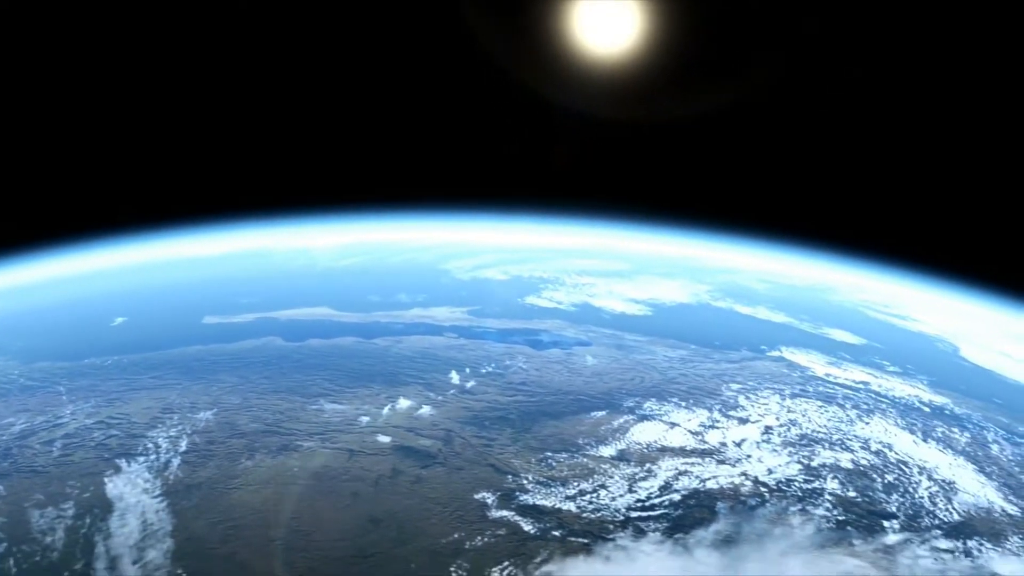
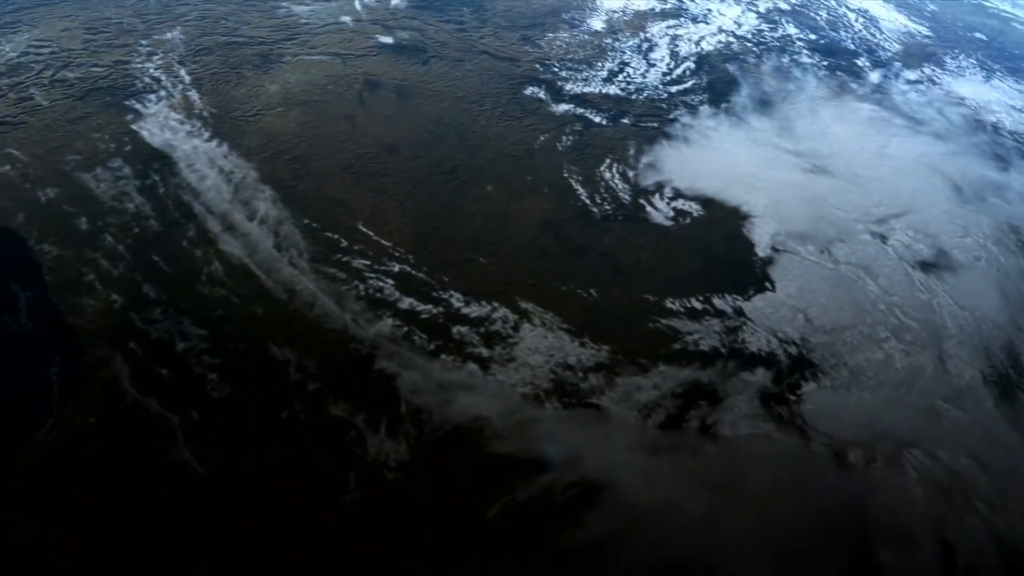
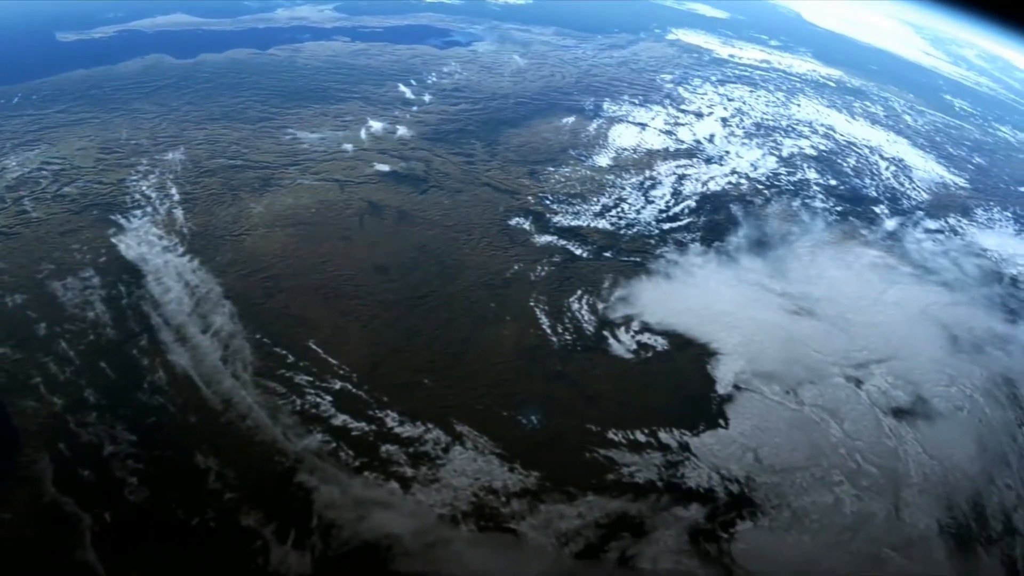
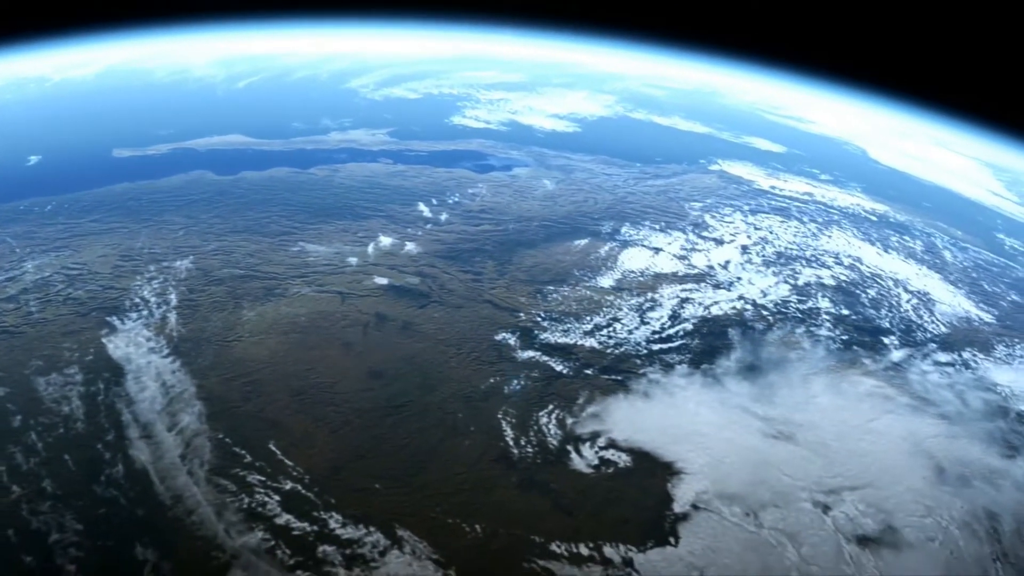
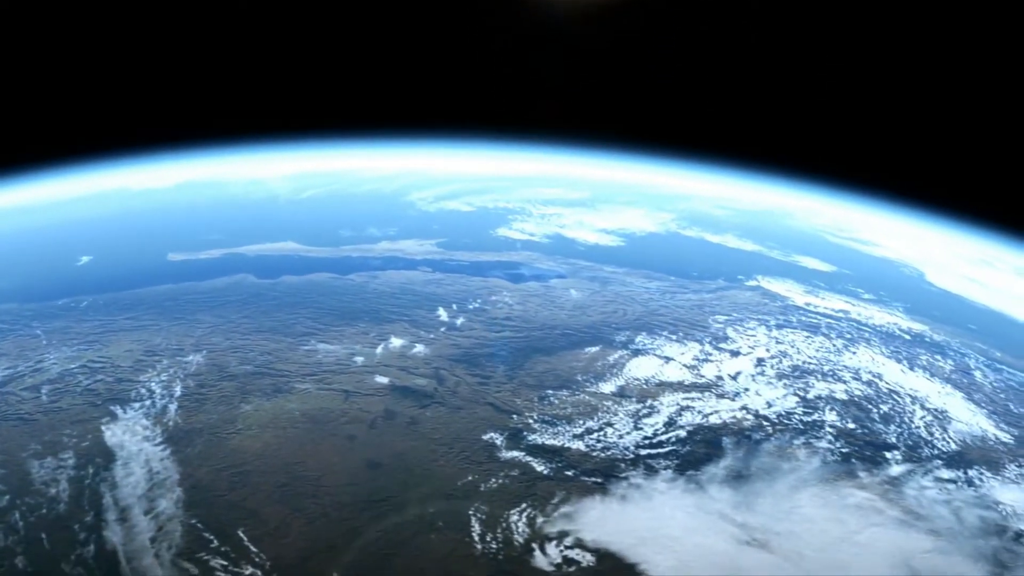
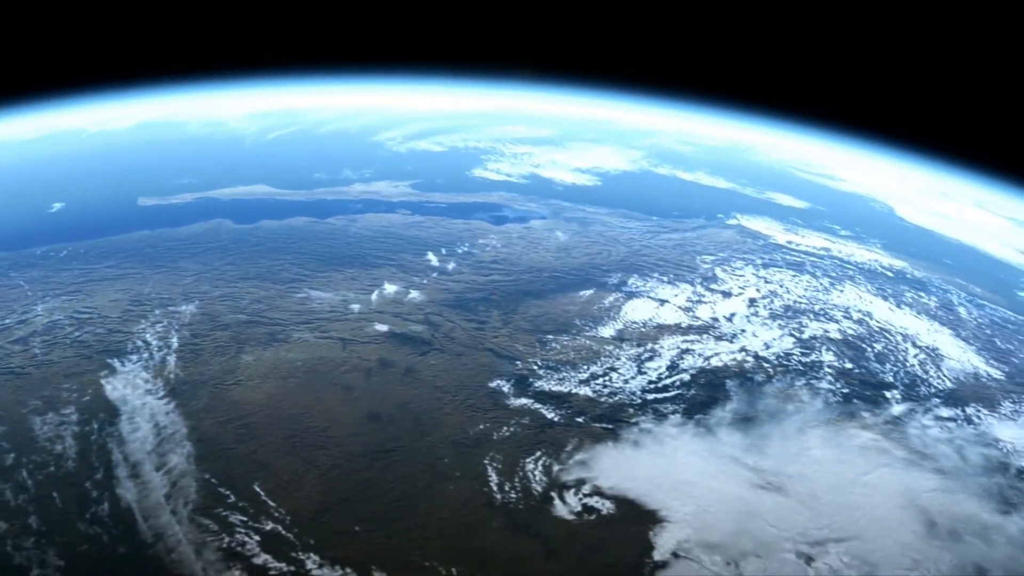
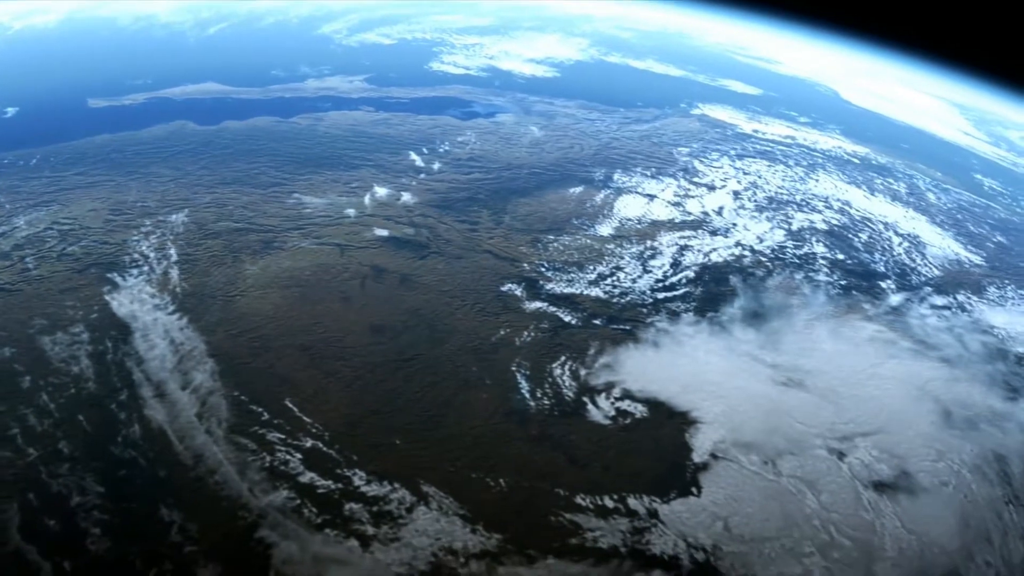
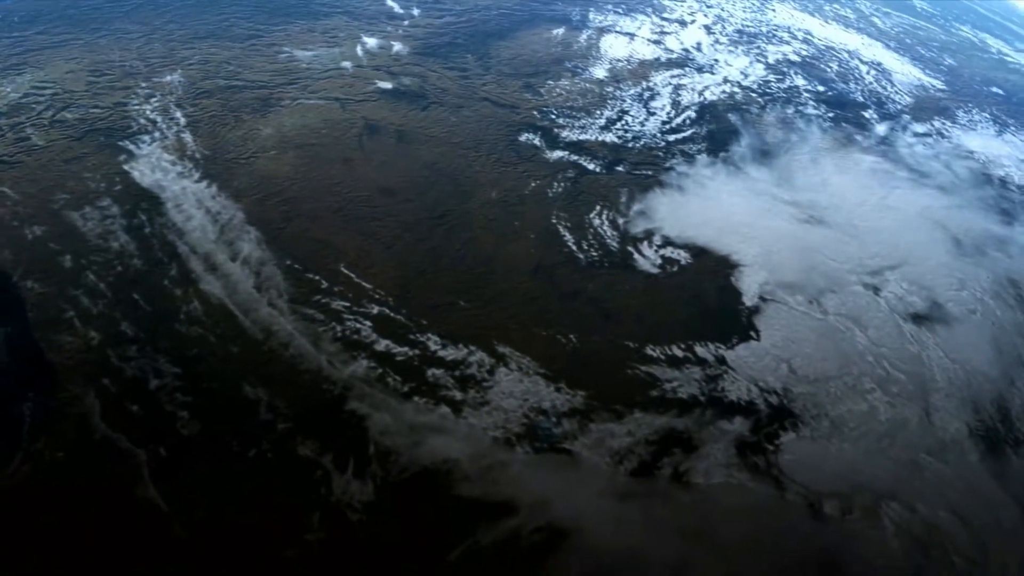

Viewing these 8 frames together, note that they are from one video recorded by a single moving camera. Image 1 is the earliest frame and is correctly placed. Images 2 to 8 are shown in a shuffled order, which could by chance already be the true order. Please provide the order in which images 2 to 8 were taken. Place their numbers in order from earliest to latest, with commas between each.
5, 6, 4, 7, 3, 8, 2
